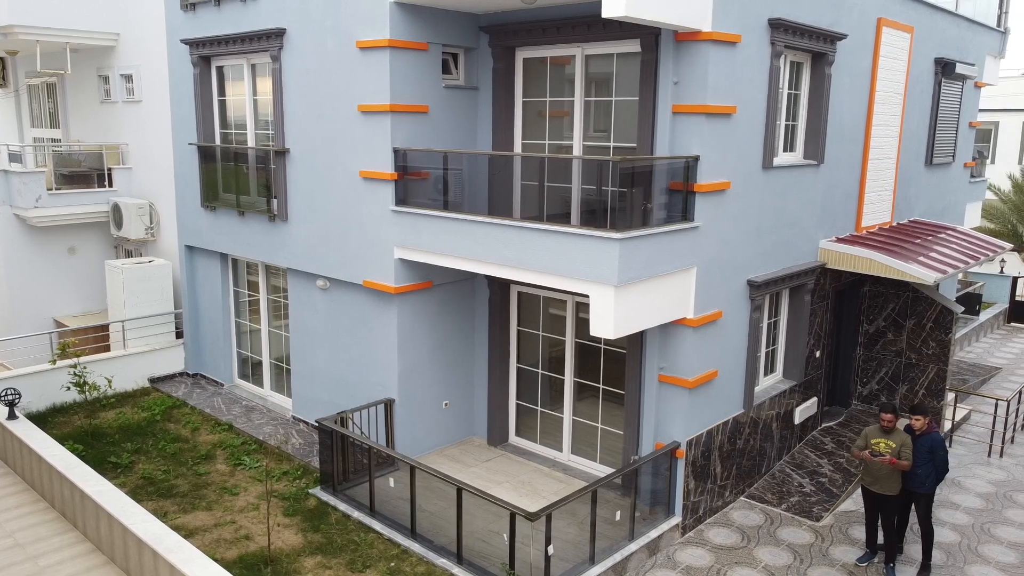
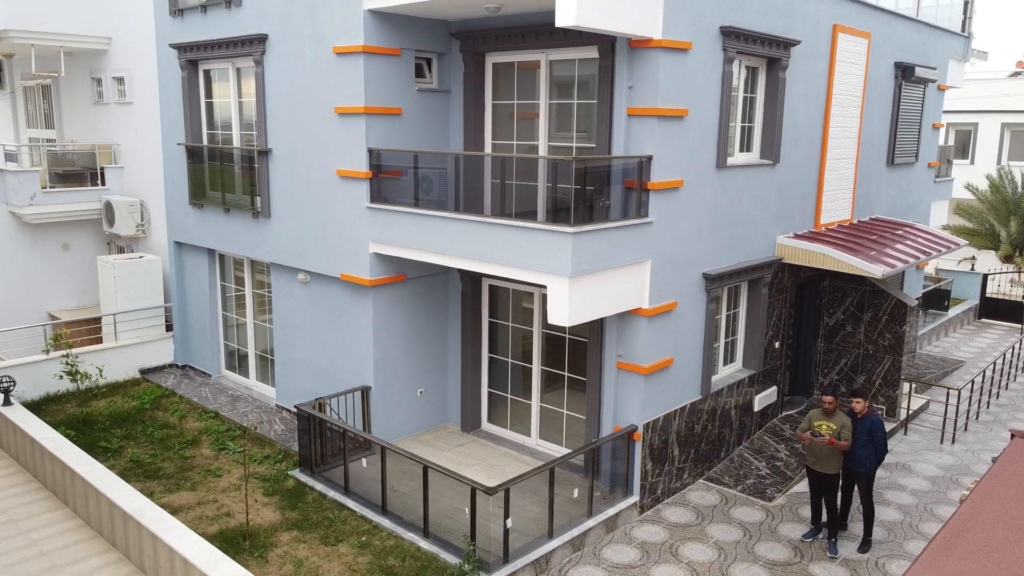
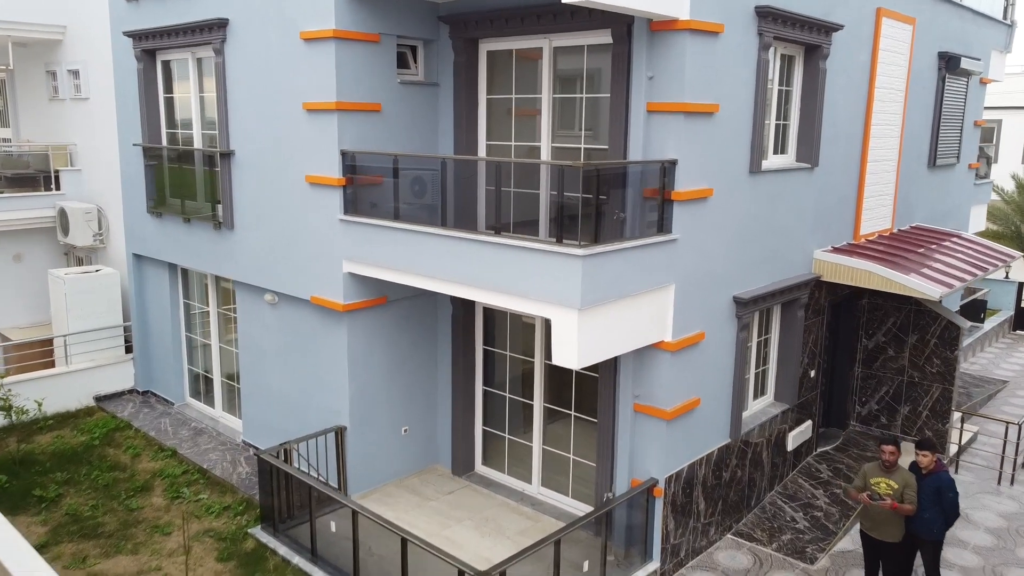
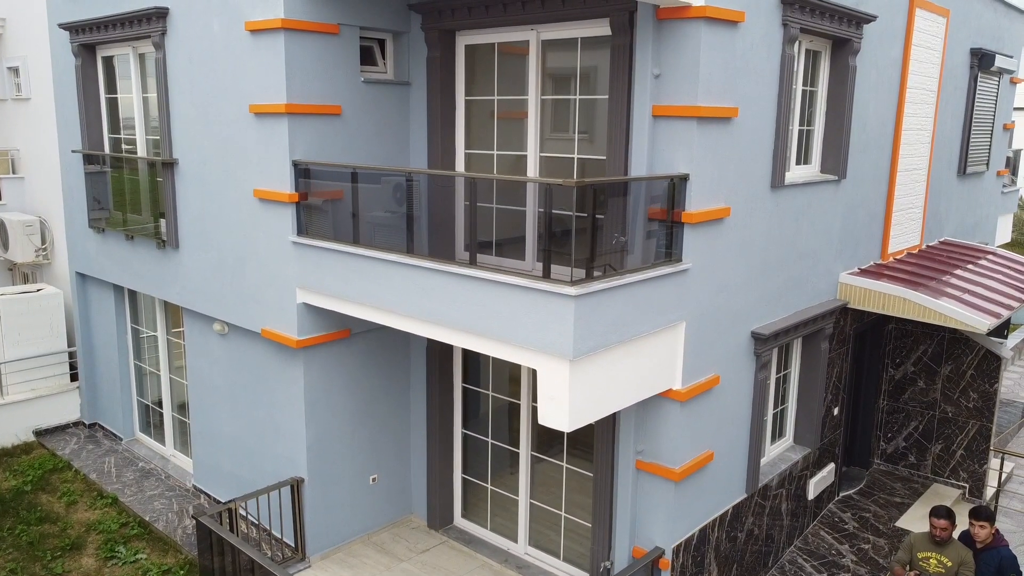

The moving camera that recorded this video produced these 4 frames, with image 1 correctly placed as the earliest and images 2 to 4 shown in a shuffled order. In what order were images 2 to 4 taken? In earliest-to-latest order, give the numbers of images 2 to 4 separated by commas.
2, 3, 4
